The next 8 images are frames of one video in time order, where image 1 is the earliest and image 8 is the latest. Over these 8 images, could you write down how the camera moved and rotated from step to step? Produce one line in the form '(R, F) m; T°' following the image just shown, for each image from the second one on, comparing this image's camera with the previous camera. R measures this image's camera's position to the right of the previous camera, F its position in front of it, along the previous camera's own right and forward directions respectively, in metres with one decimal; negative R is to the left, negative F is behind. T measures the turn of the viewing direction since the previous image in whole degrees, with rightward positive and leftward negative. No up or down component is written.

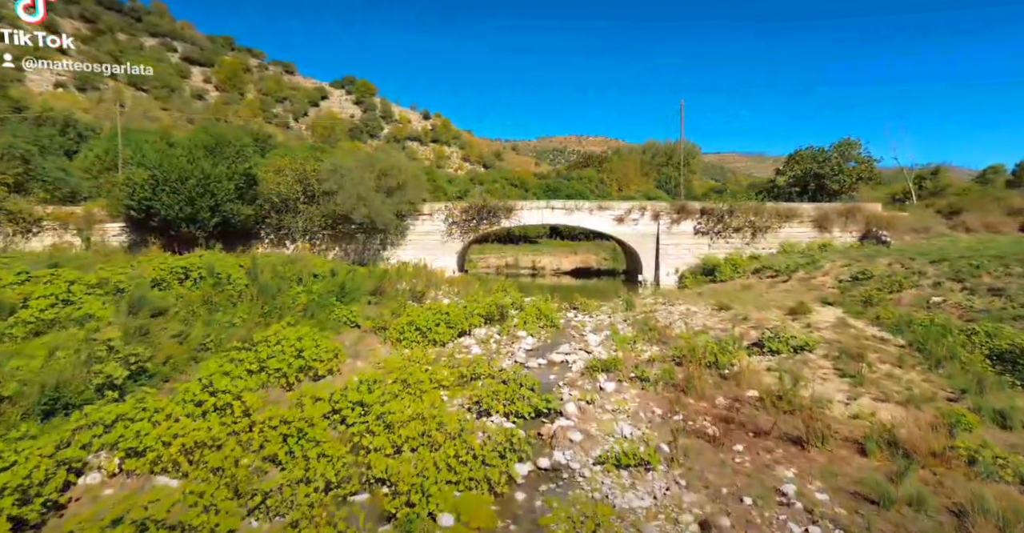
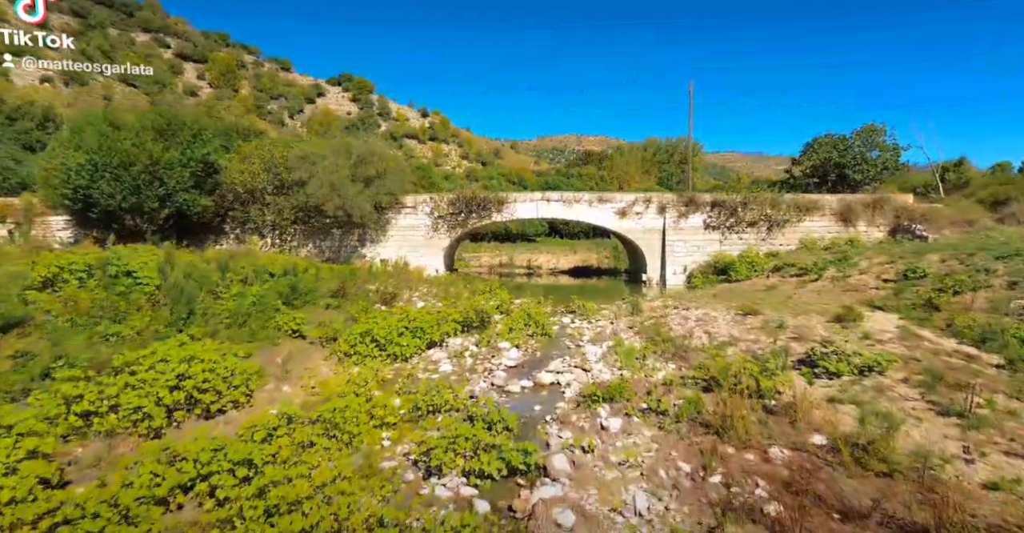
(+0.3, +1.7) m; 0°
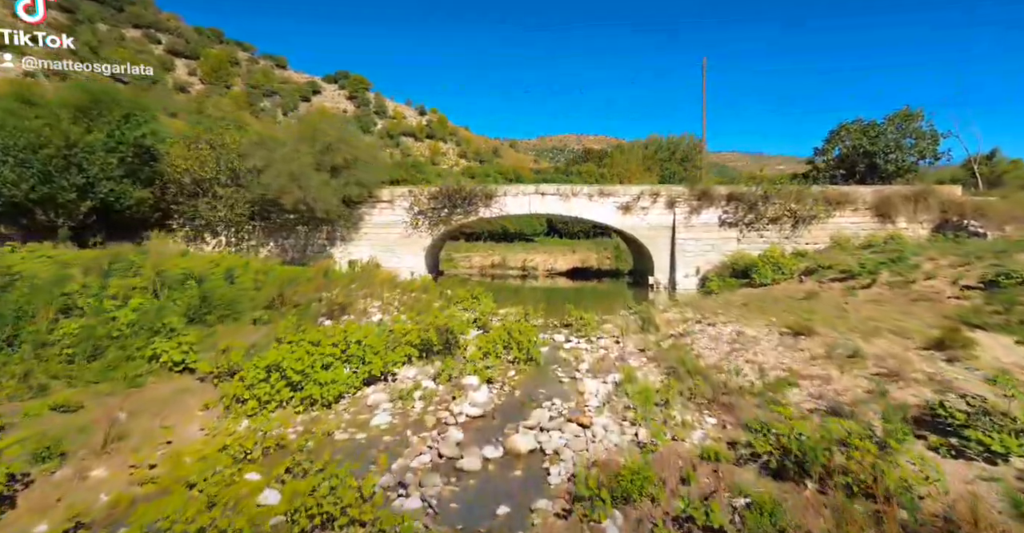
(+0.3, +2.0) m; 0°
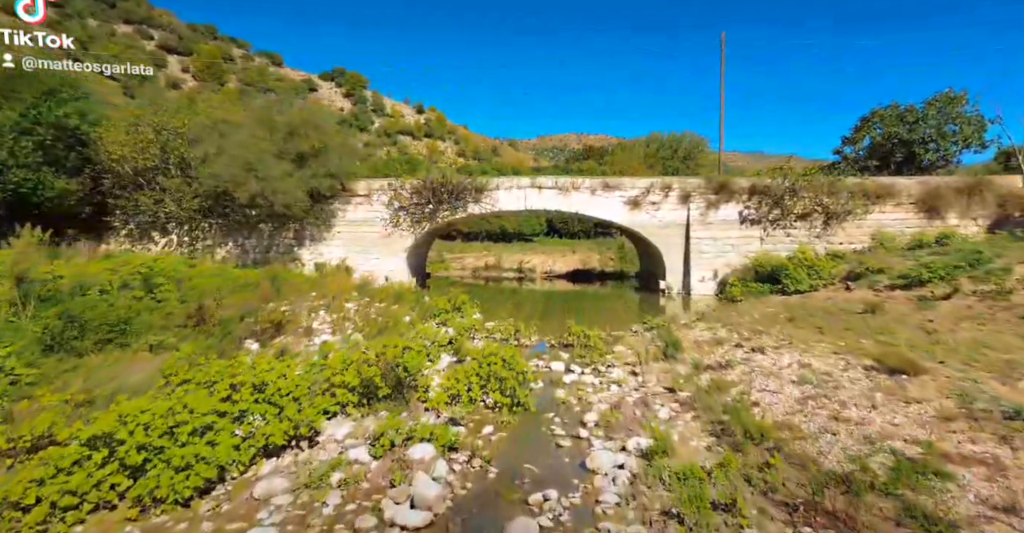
(+0.2, +1.8) m; 0°
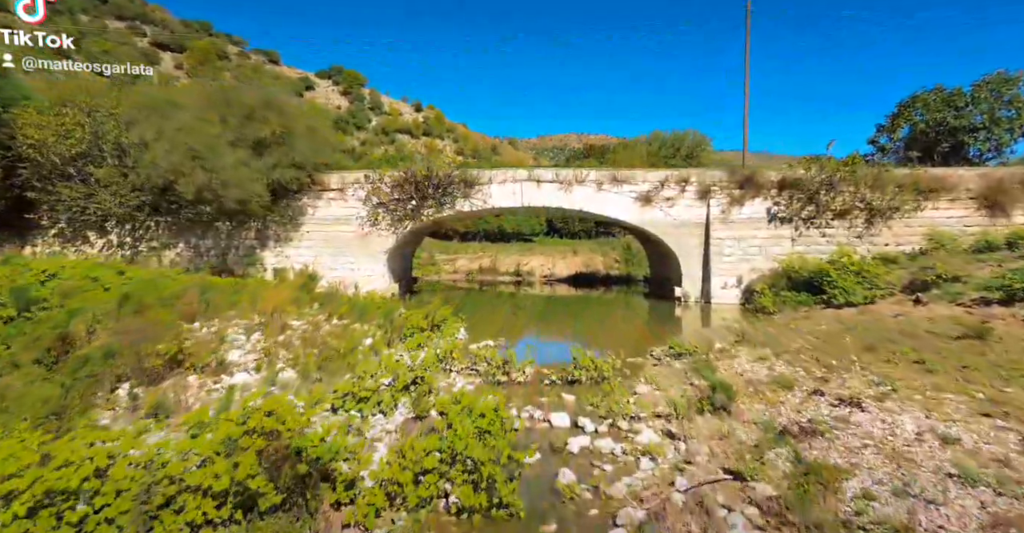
(+0.1, +1.7) m; 0°
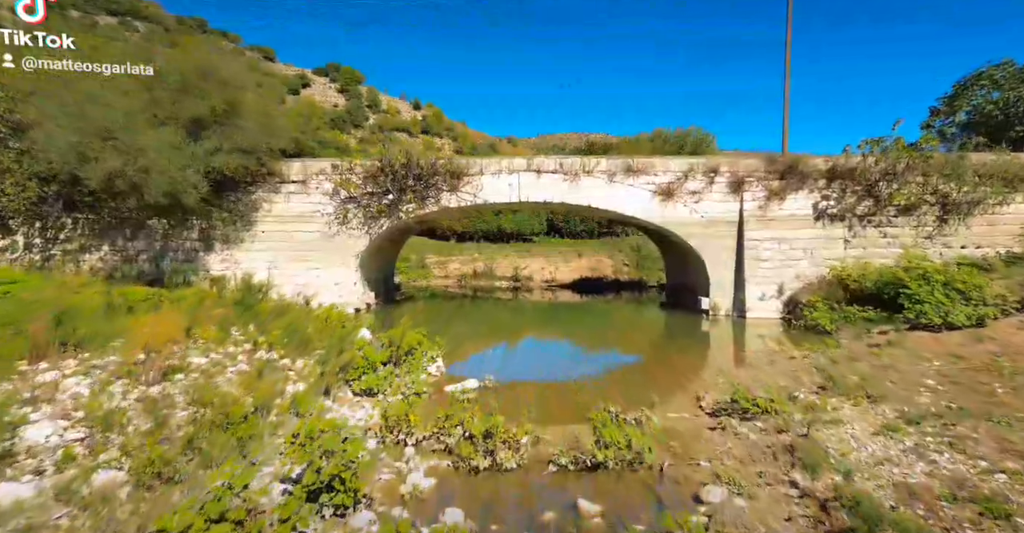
(+0.1, +2.0) m; 0°
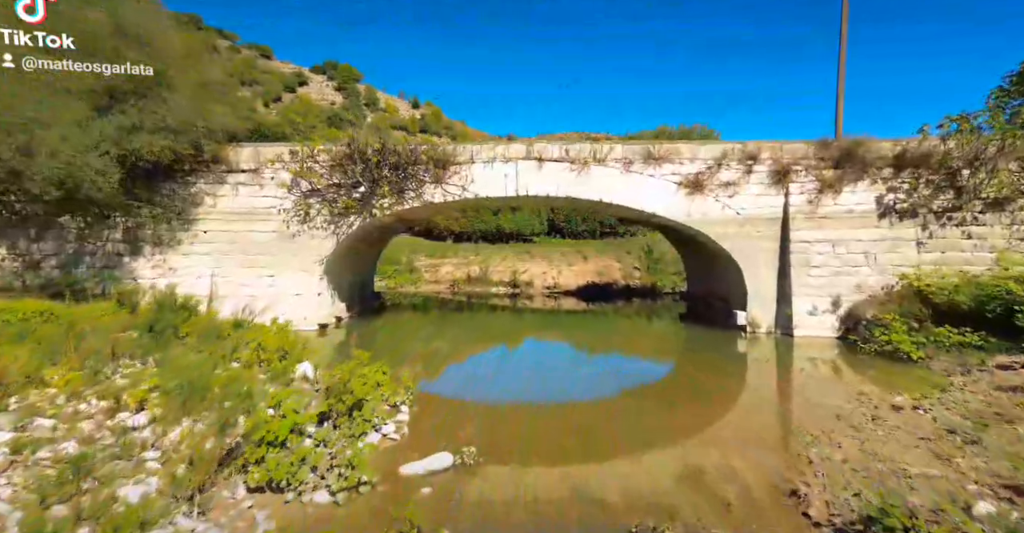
(+0.1, +1.8) m; 0°
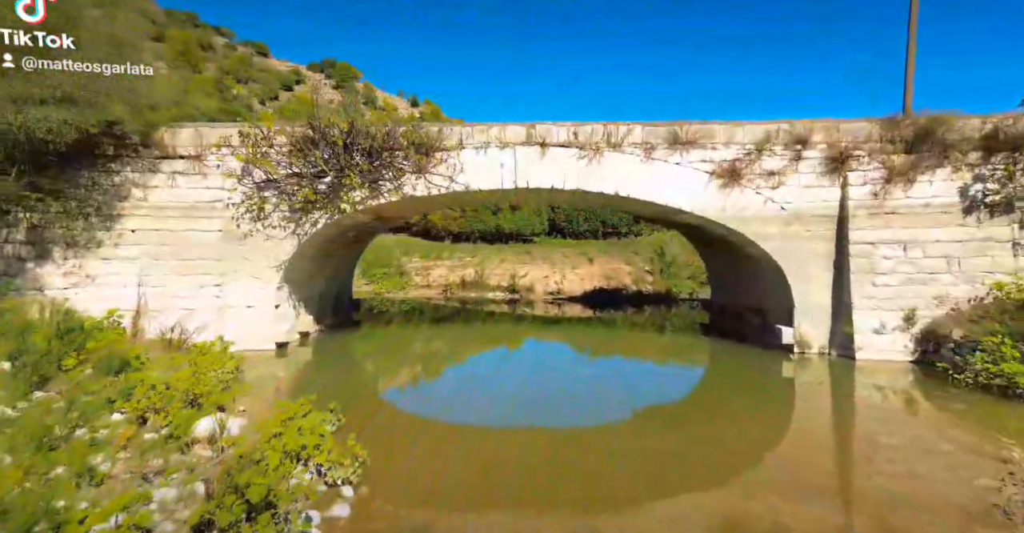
(0.0, +1.5) m; 0°
